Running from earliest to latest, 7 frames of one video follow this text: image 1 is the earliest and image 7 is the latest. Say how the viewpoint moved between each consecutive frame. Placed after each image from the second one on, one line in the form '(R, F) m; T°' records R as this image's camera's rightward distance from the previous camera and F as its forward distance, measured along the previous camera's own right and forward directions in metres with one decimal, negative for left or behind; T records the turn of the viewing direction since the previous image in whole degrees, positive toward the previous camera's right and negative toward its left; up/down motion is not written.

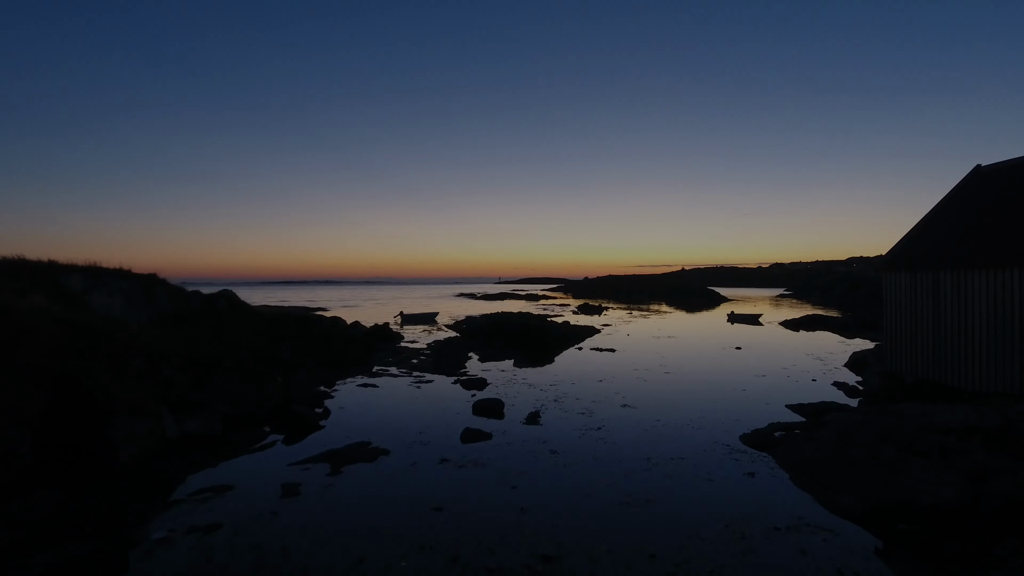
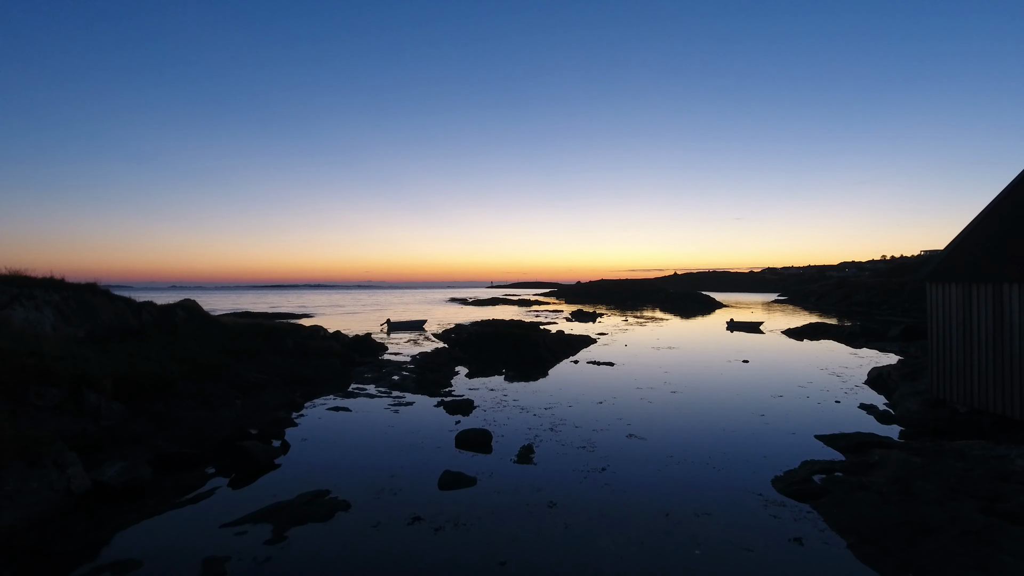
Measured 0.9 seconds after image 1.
(+0.1, +1.9) m; +1°
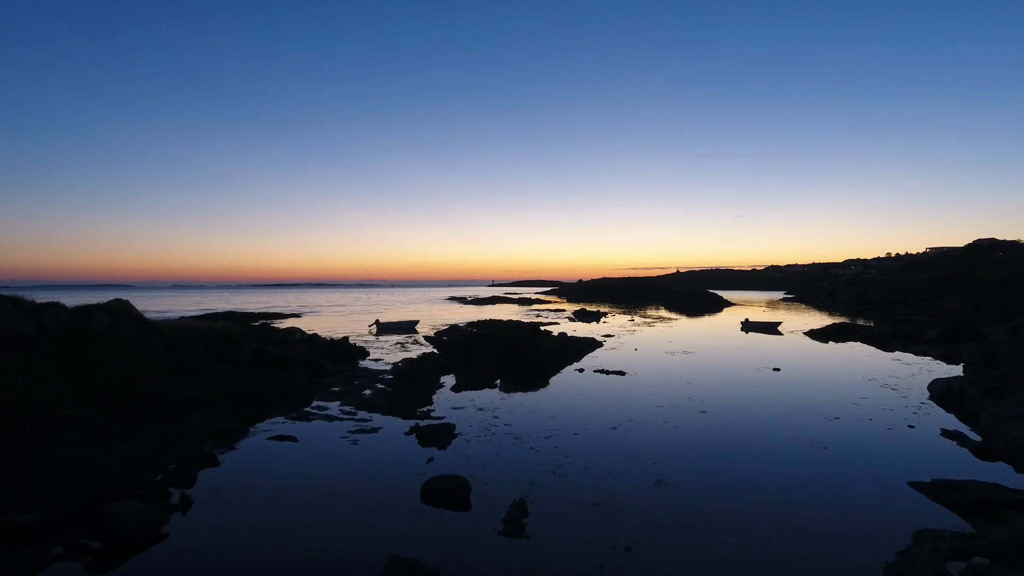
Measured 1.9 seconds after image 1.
(+0.3, +3.3) m; 0°
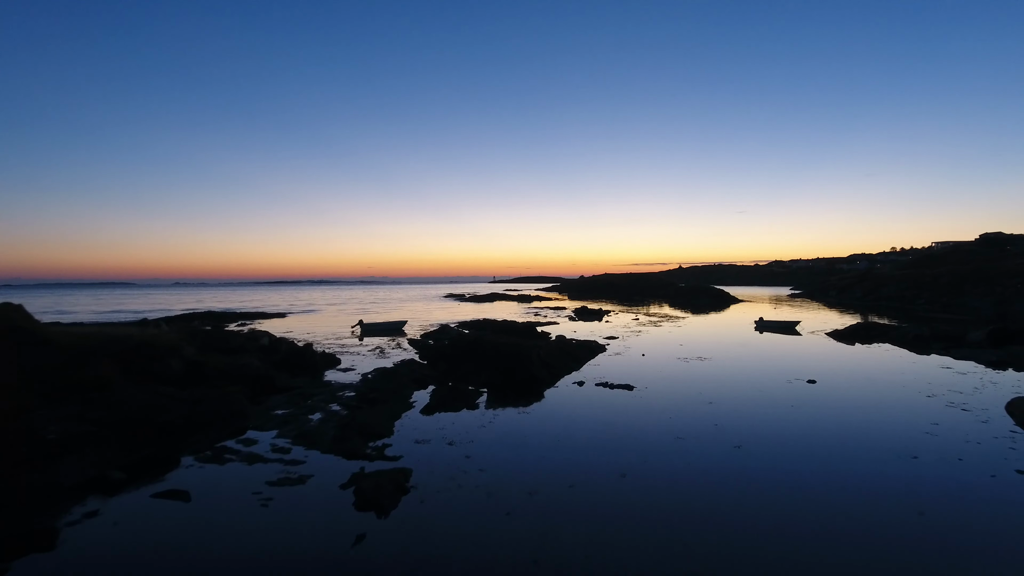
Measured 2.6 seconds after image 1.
(+0.5, +3.3) m; 0°
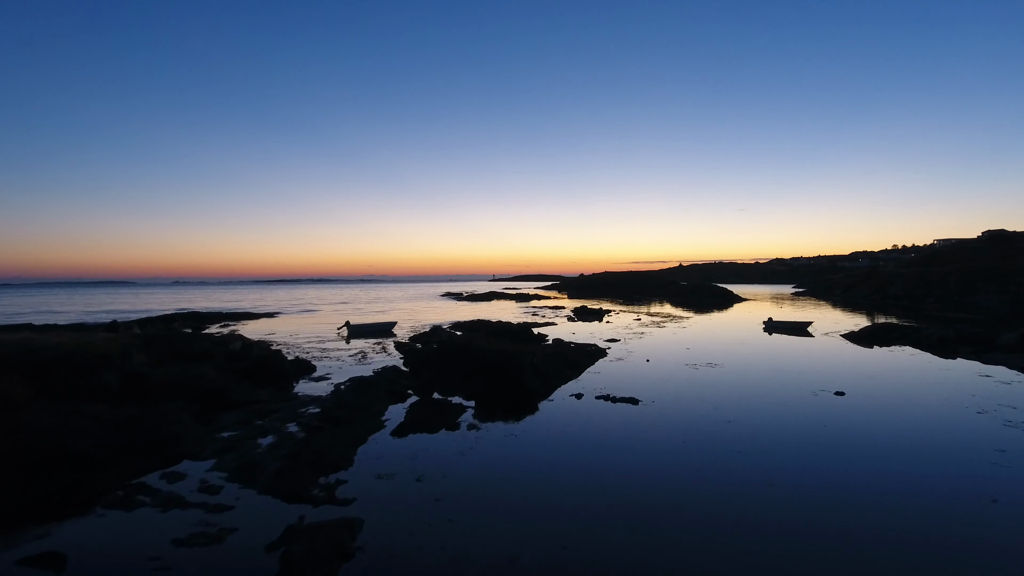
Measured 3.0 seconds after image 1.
(+0.3, +2.1) m; 0°
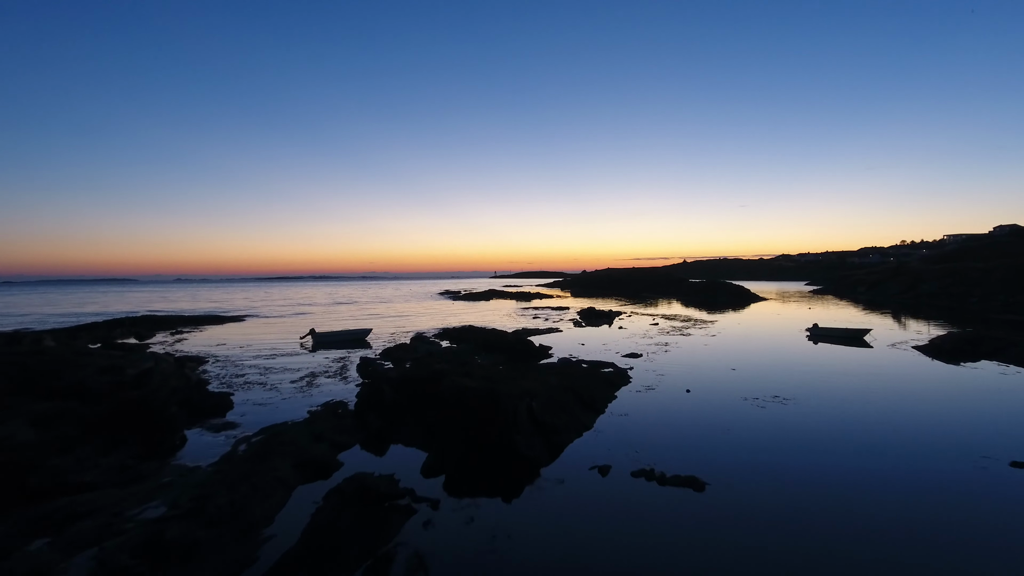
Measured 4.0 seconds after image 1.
(+0.3, +6.0) m; 0°
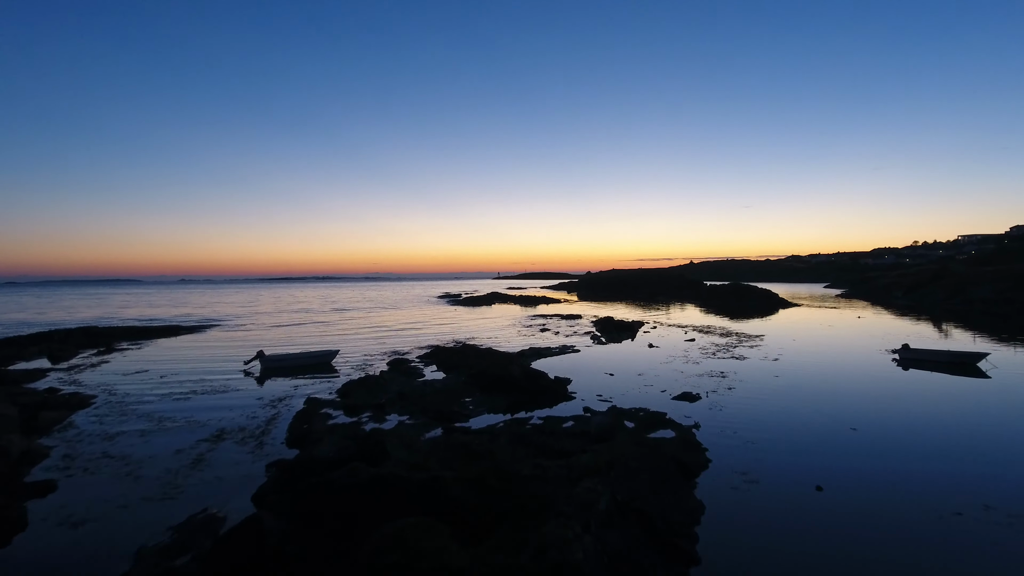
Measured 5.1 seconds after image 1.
(-0.1, +7.0) m; 0°
